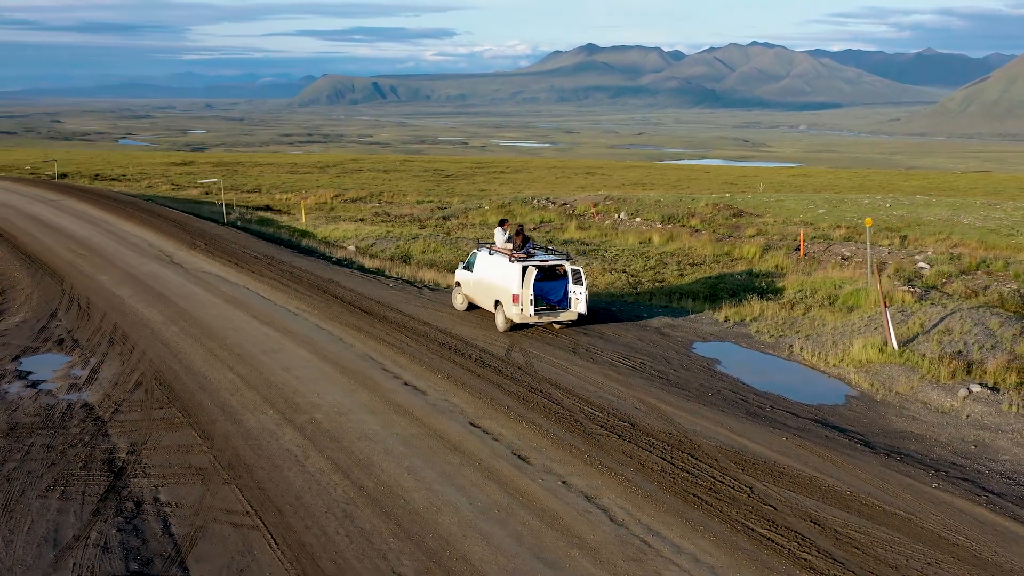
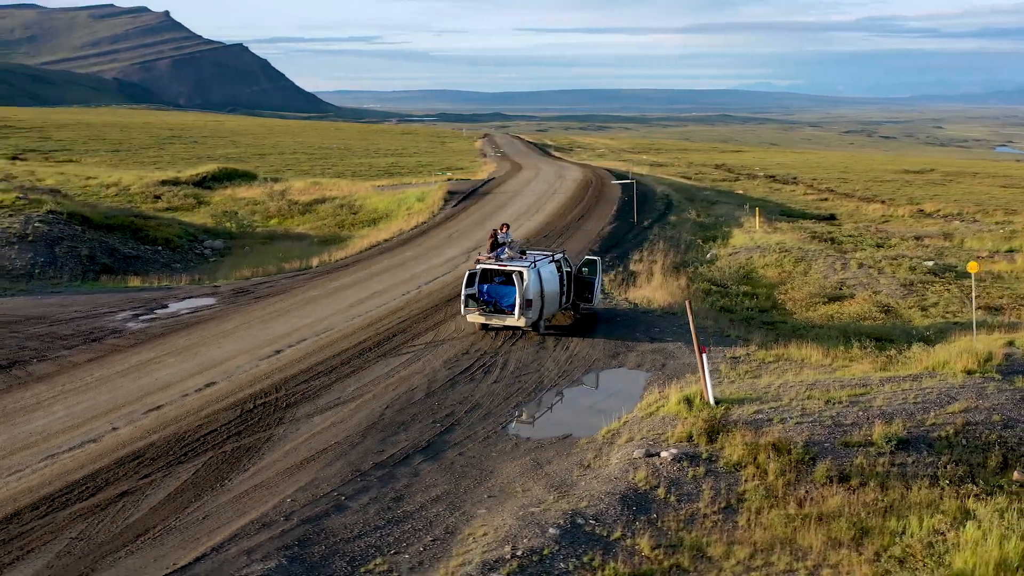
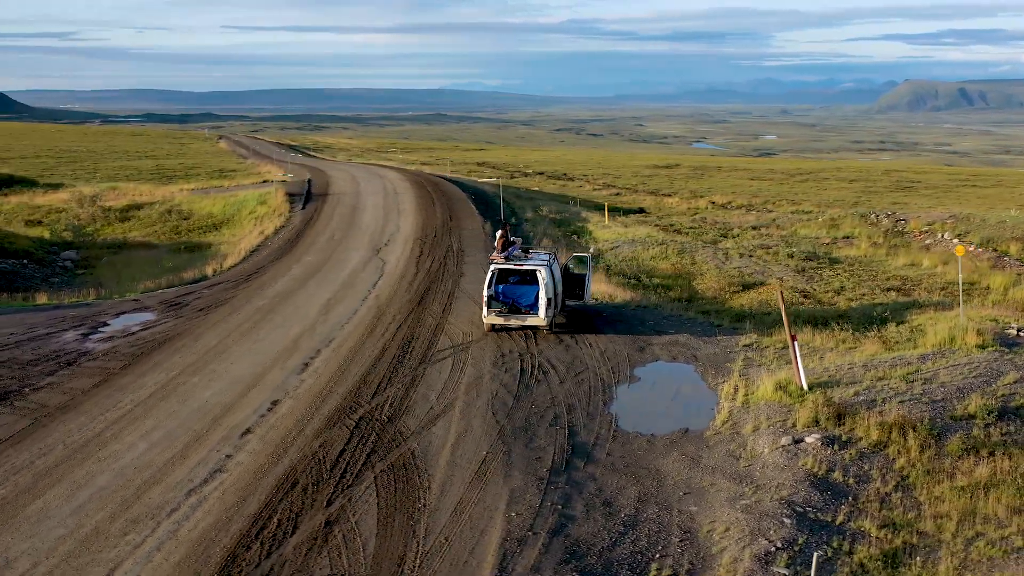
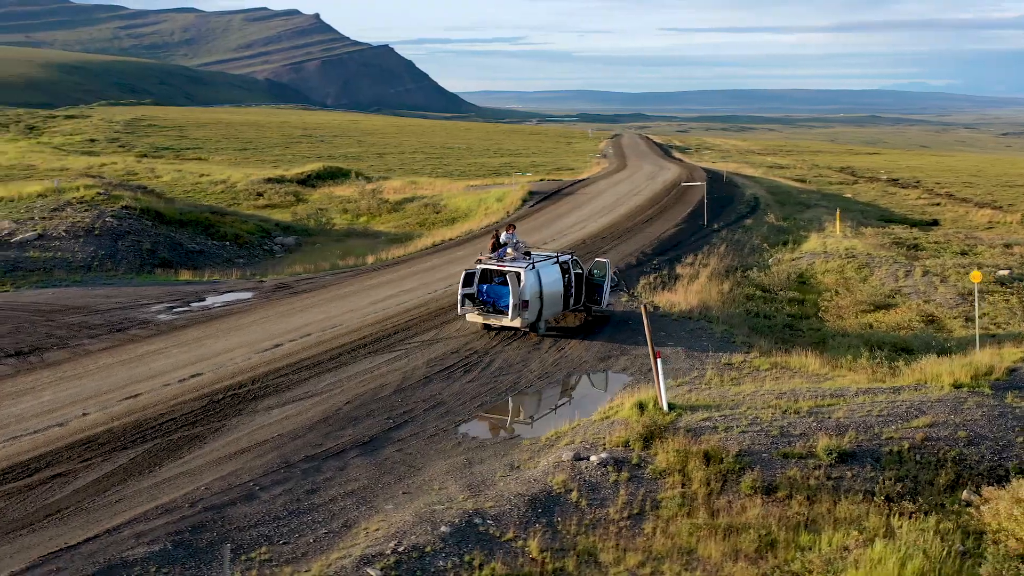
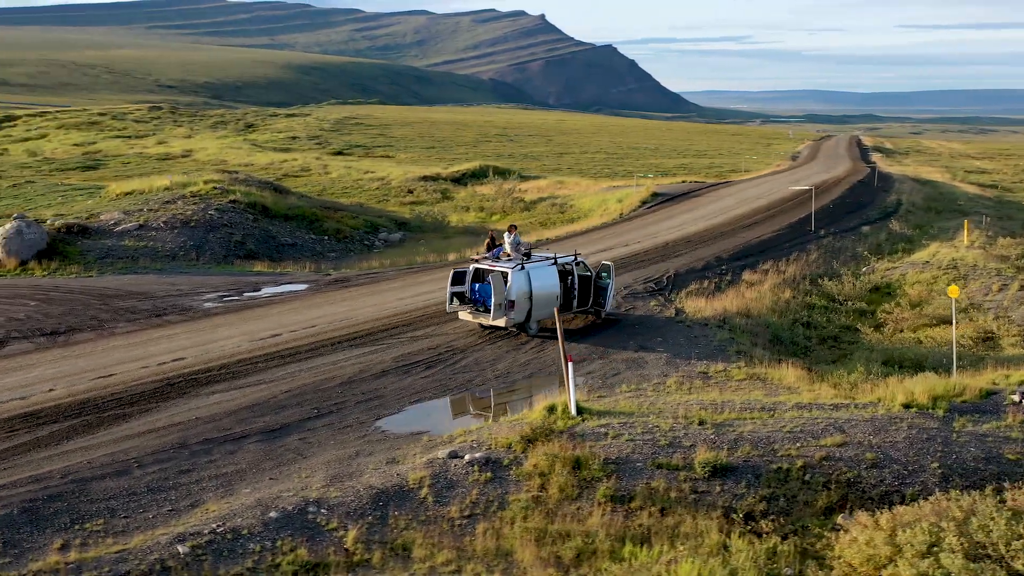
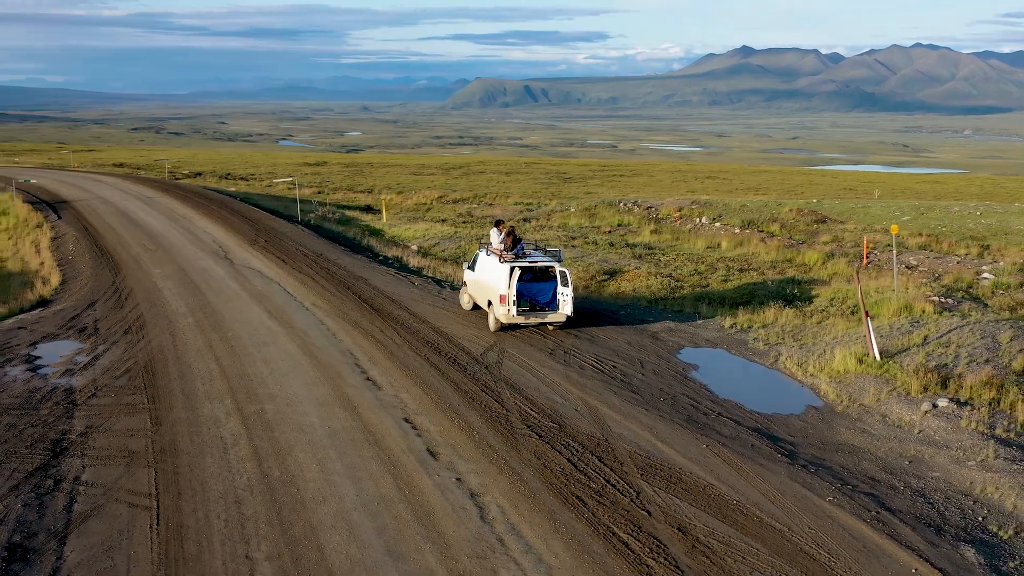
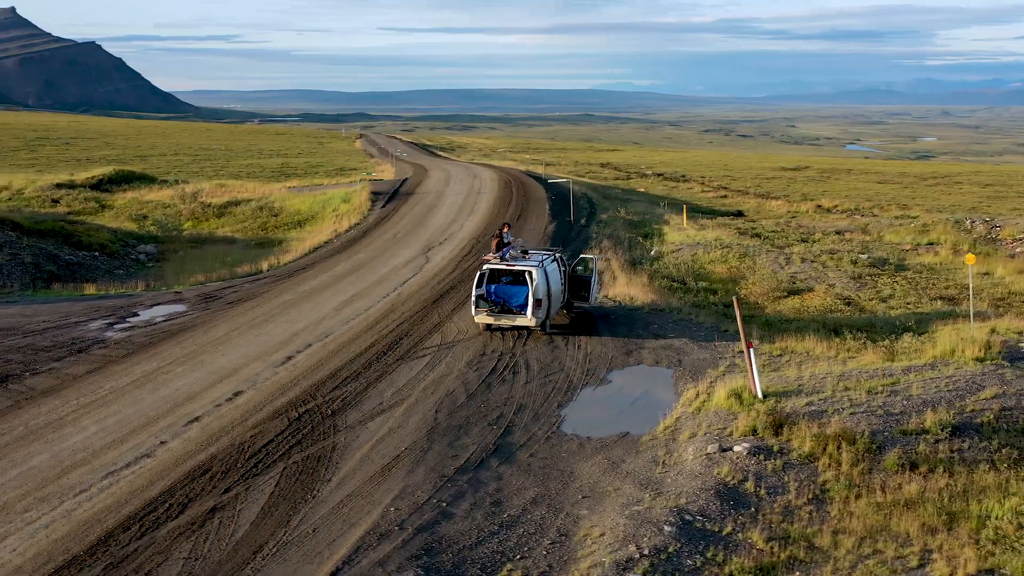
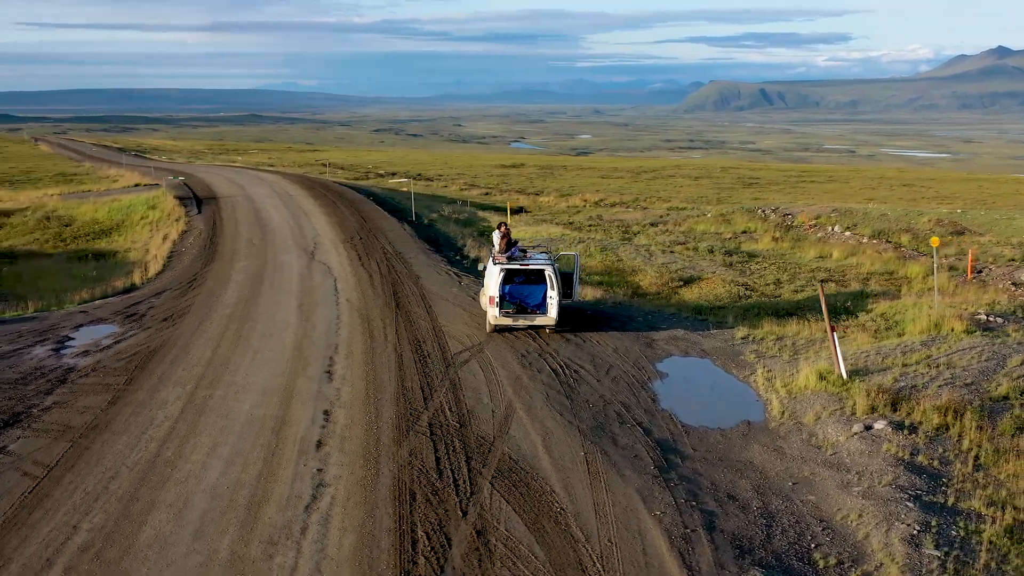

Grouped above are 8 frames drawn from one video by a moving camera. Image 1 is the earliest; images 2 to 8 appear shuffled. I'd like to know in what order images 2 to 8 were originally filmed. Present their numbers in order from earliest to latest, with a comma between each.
6, 8, 3, 7, 2, 4, 5
